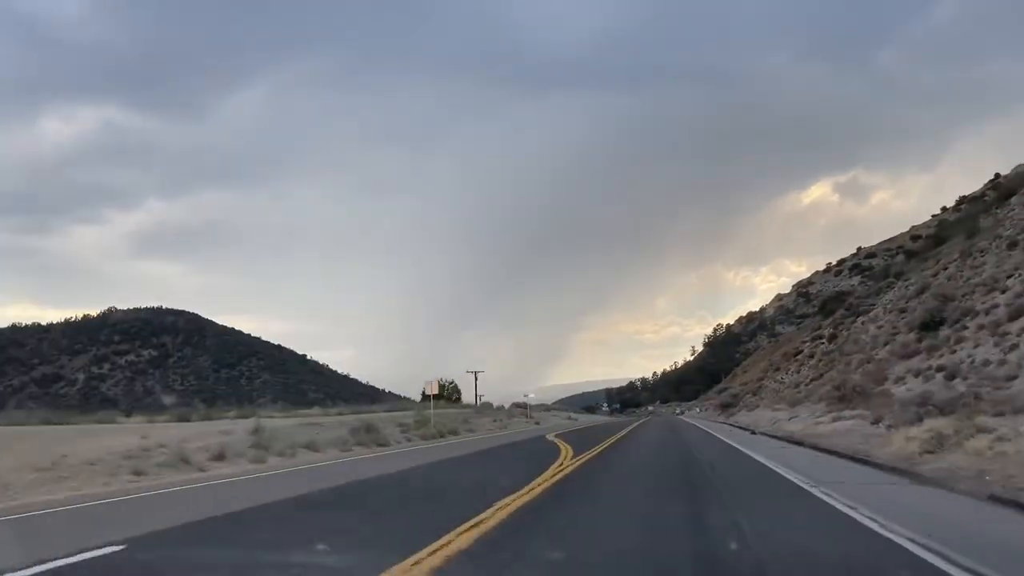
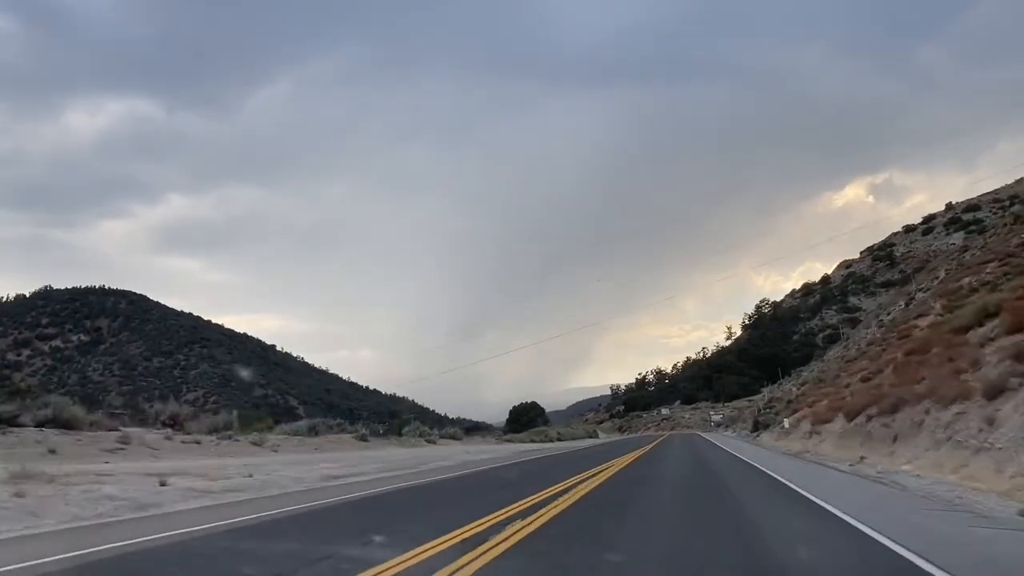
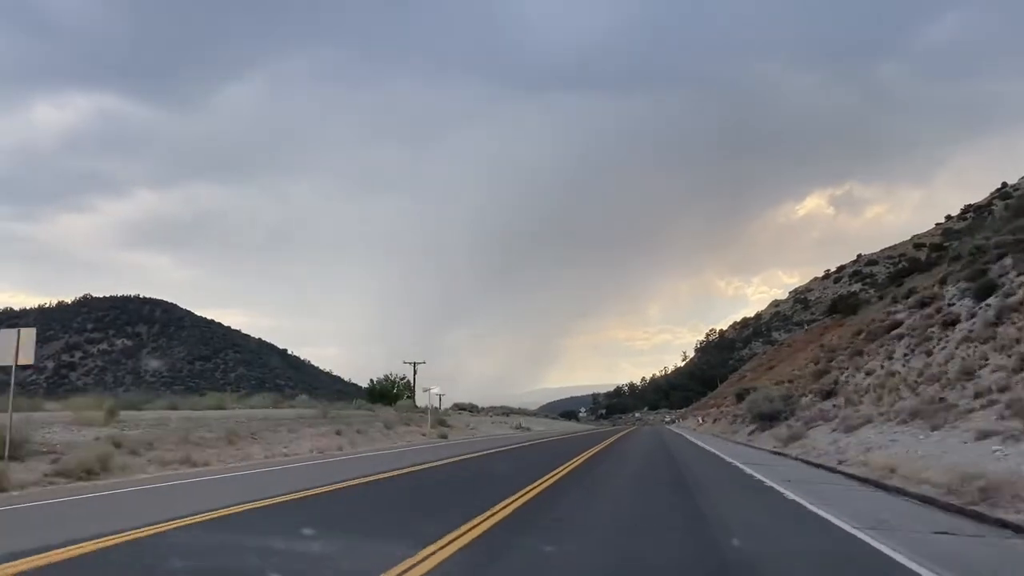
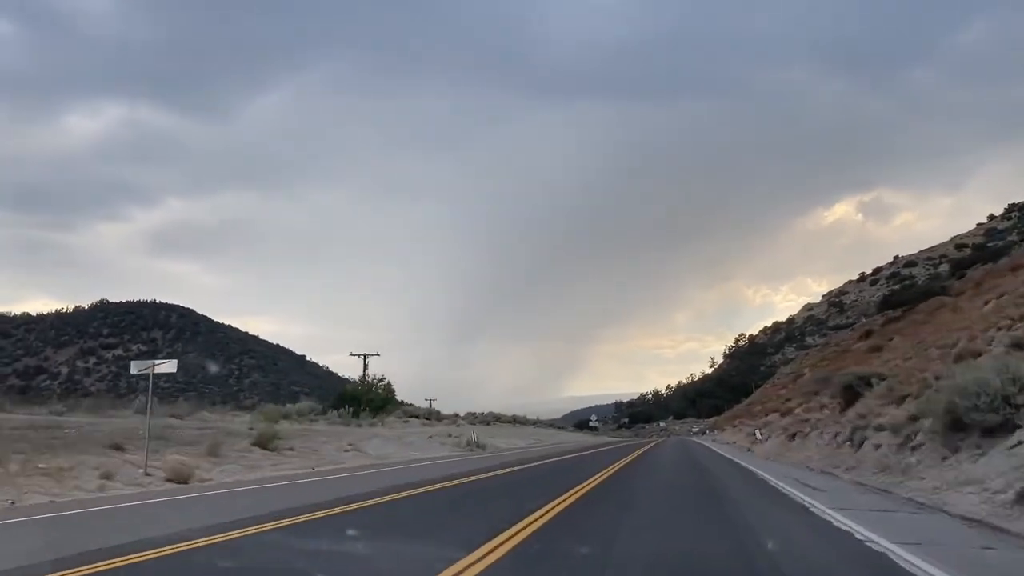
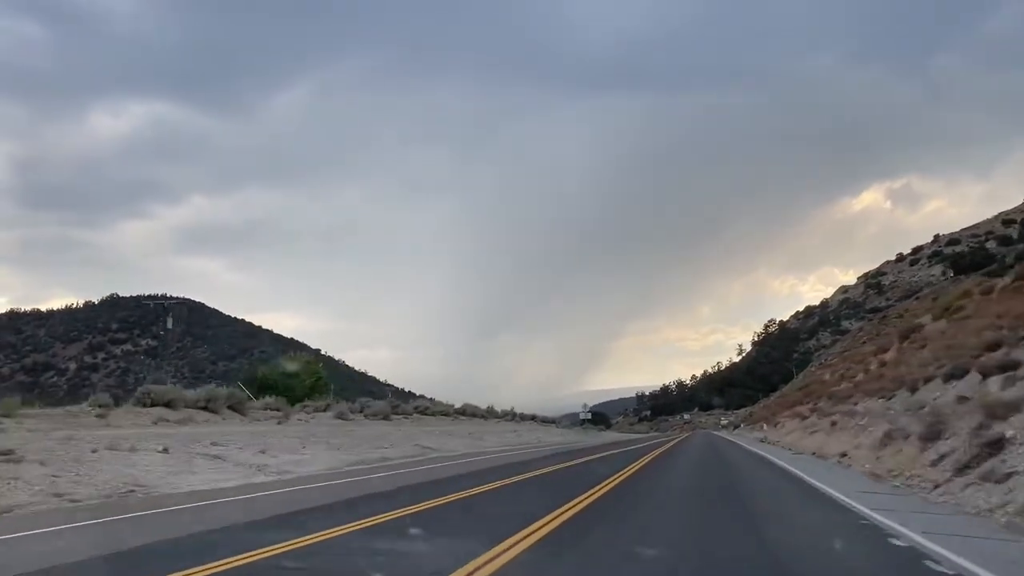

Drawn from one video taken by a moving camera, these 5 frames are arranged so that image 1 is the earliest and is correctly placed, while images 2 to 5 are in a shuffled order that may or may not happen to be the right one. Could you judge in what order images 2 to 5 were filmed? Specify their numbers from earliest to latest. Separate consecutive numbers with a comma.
3, 4, 5, 2
